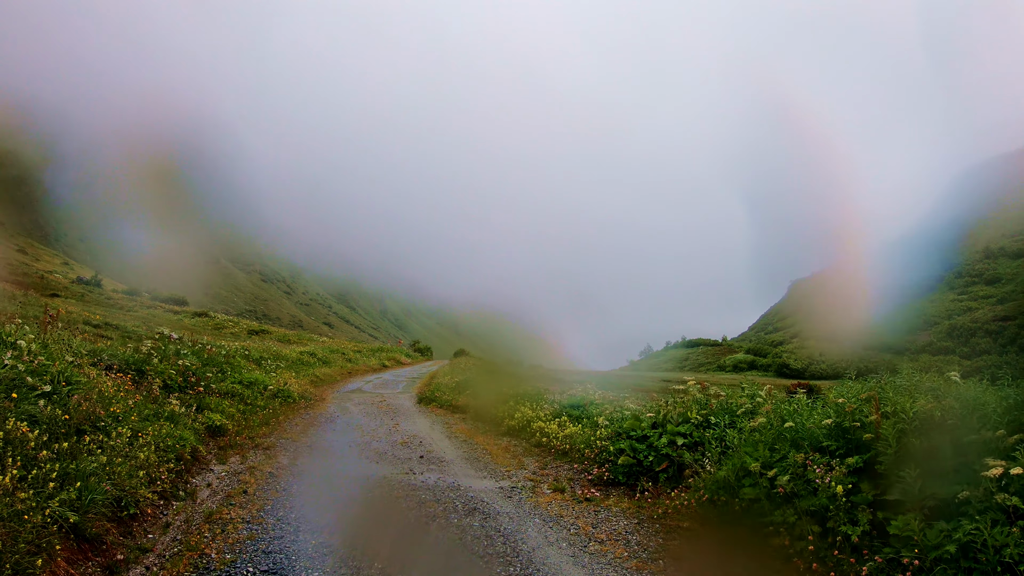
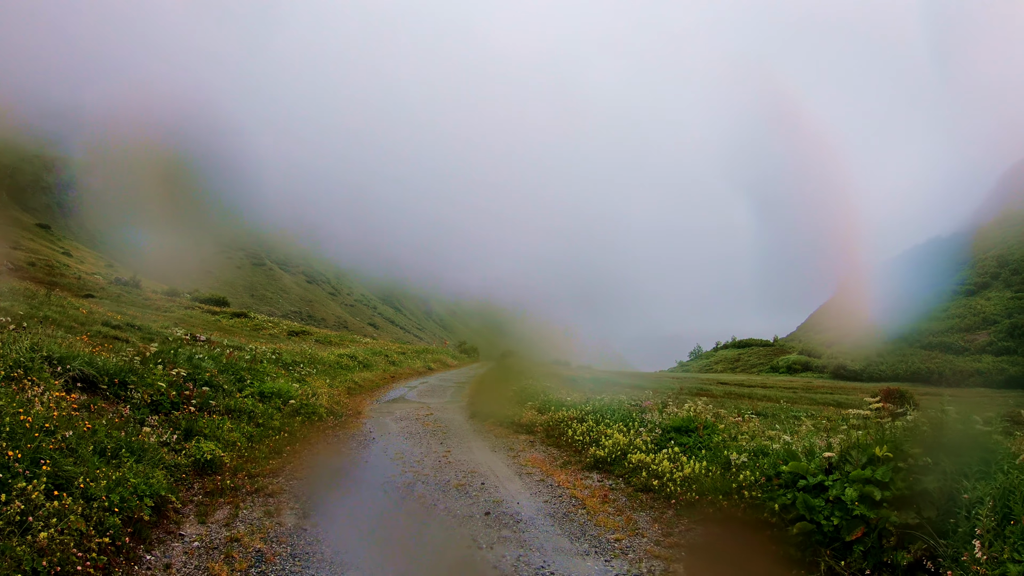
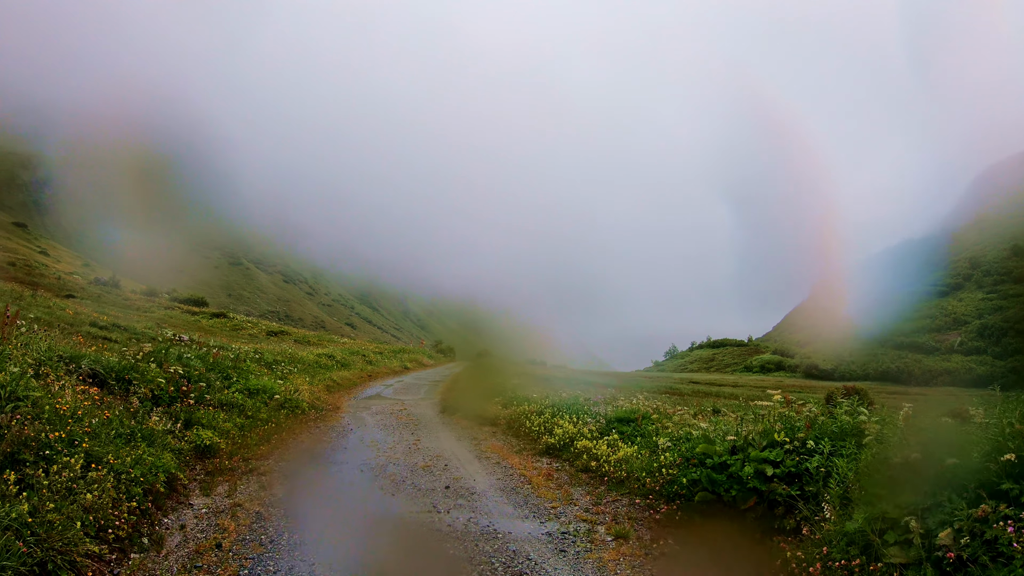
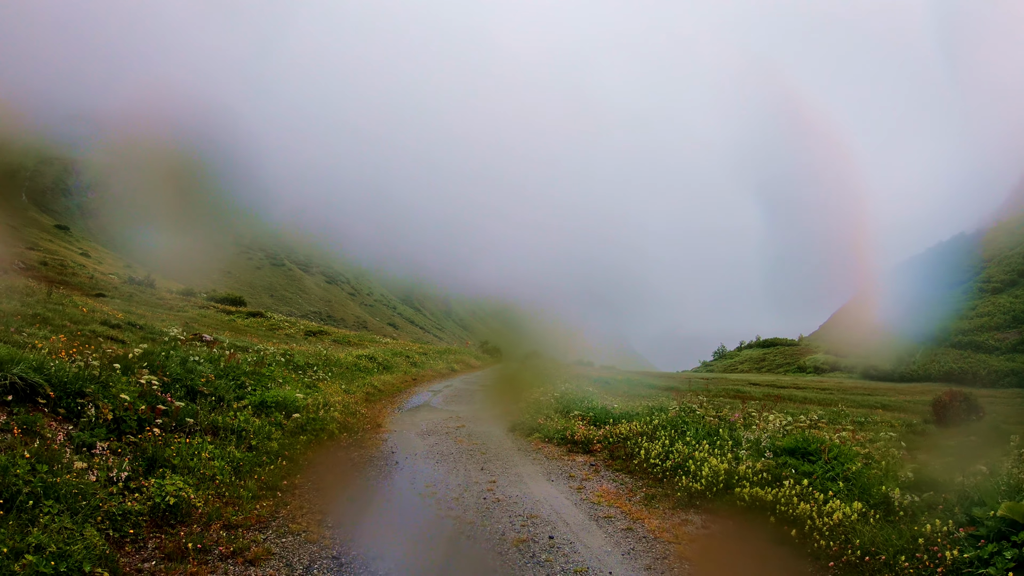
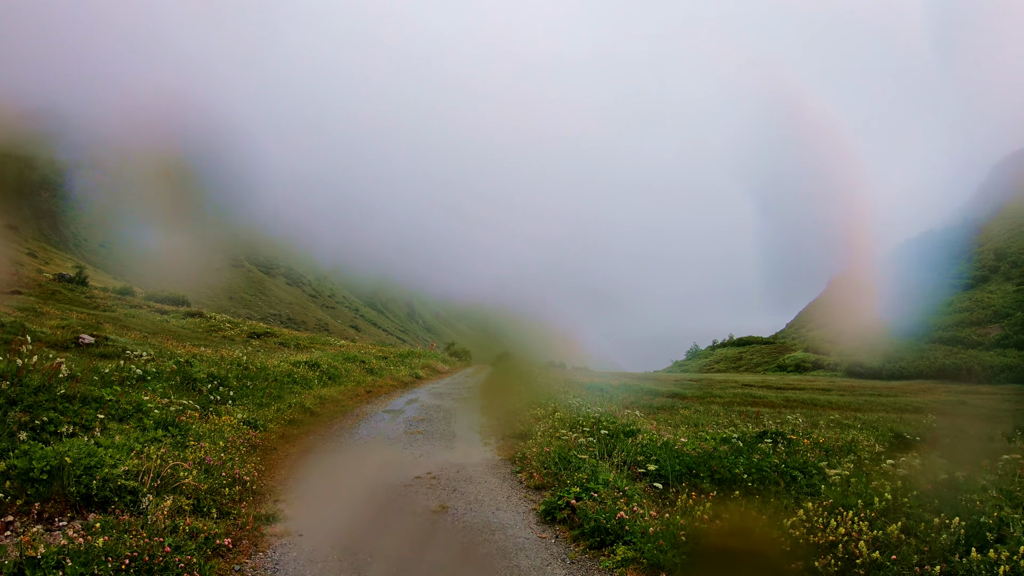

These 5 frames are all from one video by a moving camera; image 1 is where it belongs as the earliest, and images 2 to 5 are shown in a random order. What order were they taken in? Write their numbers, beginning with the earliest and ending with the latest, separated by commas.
3, 2, 4, 5
